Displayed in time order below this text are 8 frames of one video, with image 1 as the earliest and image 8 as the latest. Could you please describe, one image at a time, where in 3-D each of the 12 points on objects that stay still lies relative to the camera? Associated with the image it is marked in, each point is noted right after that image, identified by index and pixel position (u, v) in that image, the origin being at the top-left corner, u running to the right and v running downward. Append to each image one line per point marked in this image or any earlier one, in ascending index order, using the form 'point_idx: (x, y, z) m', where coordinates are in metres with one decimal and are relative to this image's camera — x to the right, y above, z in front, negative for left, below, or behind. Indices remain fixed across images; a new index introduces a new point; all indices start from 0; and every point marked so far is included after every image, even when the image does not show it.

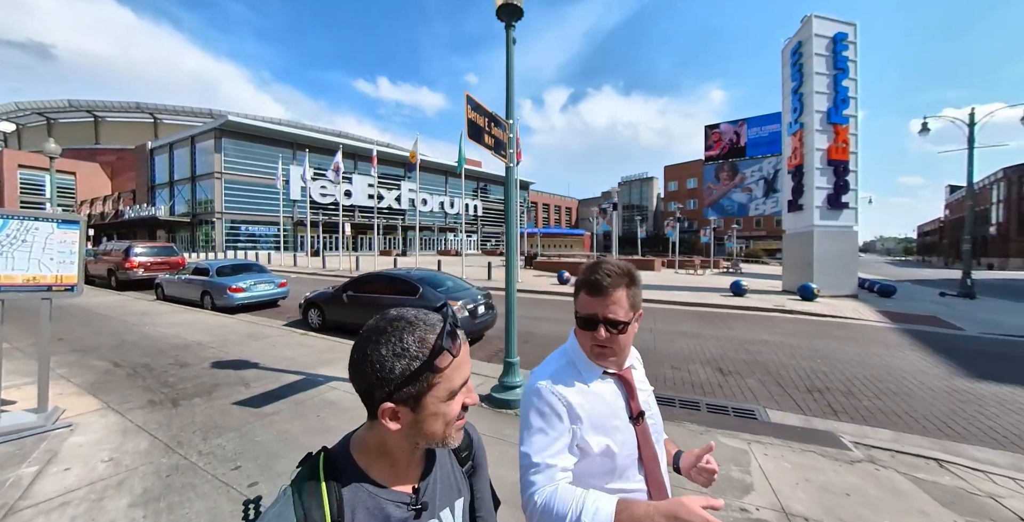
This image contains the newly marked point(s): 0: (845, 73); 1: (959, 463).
0: (+14.3, +7.8, +16.0) m
1: (+4.4, -2.0, +3.7) m
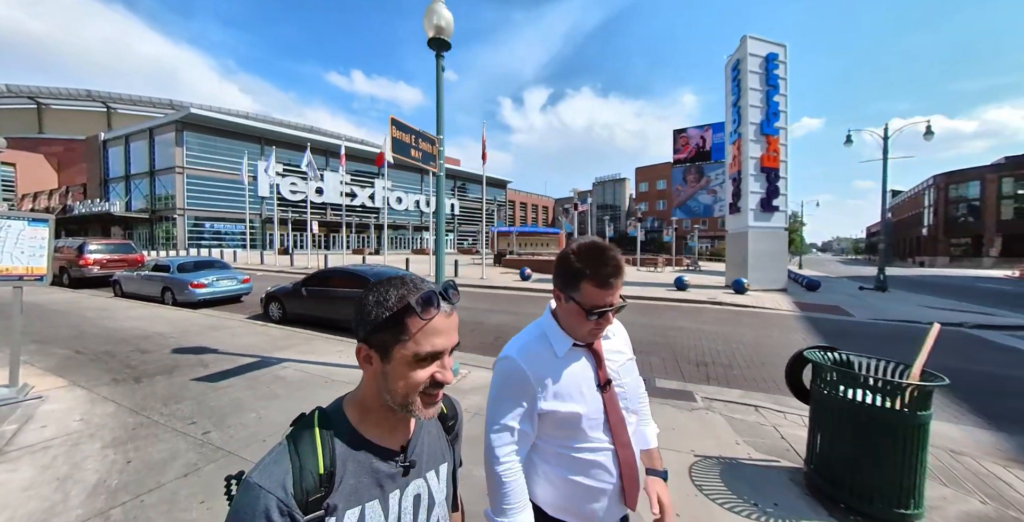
0: (+12.5, +8.0, +17.7) m
1: (+3.3, -1.9, +4.8) m
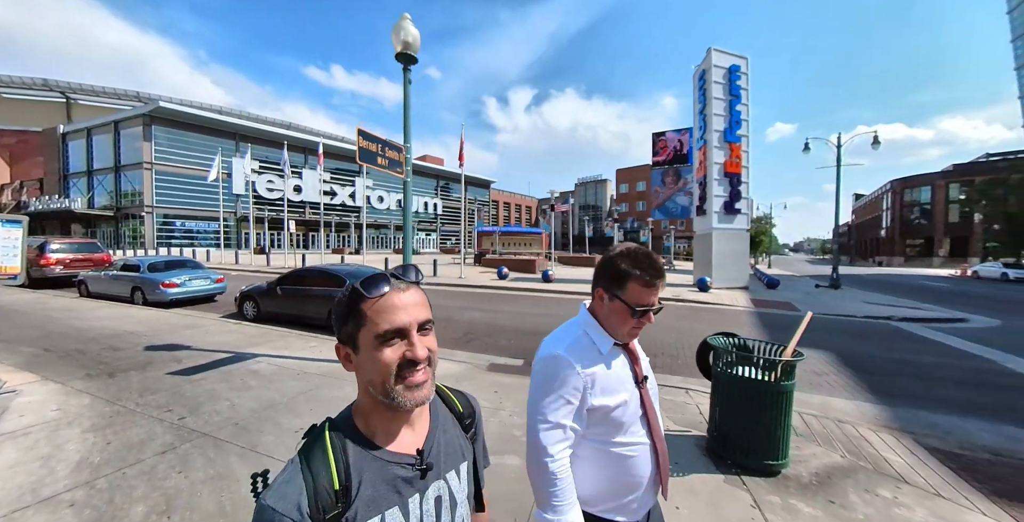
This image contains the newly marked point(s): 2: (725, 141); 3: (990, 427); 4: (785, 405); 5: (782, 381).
0: (+11.3, +8.0, +18.7) m
1: (+2.7, -1.9, +5.4) m
2: (+10.8, +6.0, +18.9) m
3: (+5.0, -1.7, +4.0) m
4: (+2.3, -1.2, +3.1) m
5: (+2.3, -1.0, +3.1) m
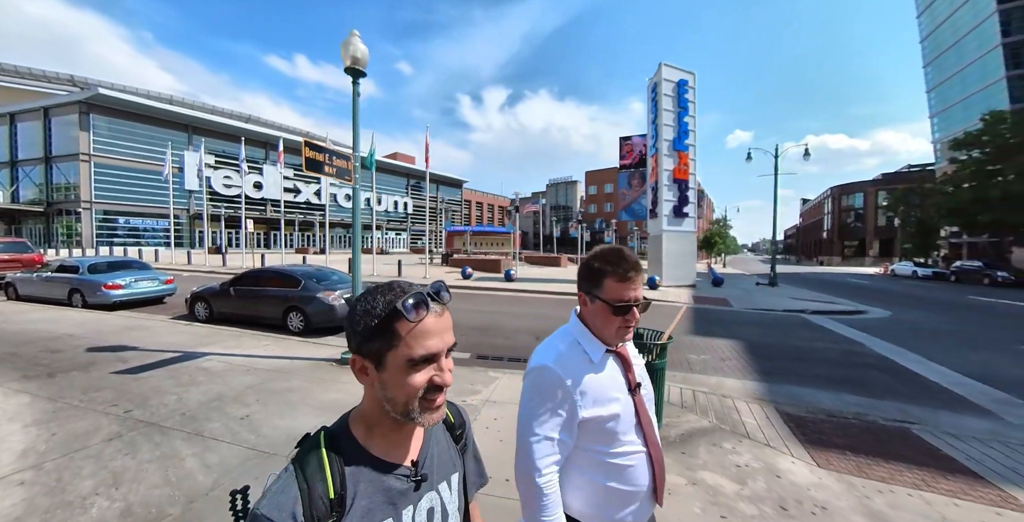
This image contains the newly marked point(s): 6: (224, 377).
0: (+9.3, +8.0, +20.1) m
1: (+1.8, -1.9, +6.1) m
2: (+8.8, +6.0, +20.2) m
3: (+4.2, -1.7, +4.9) m
4: (+1.5, -1.2, +3.8) m
5: (+1.5, -1.0, +3.8) m
6: (-4.6, -1.8, +5.9) m
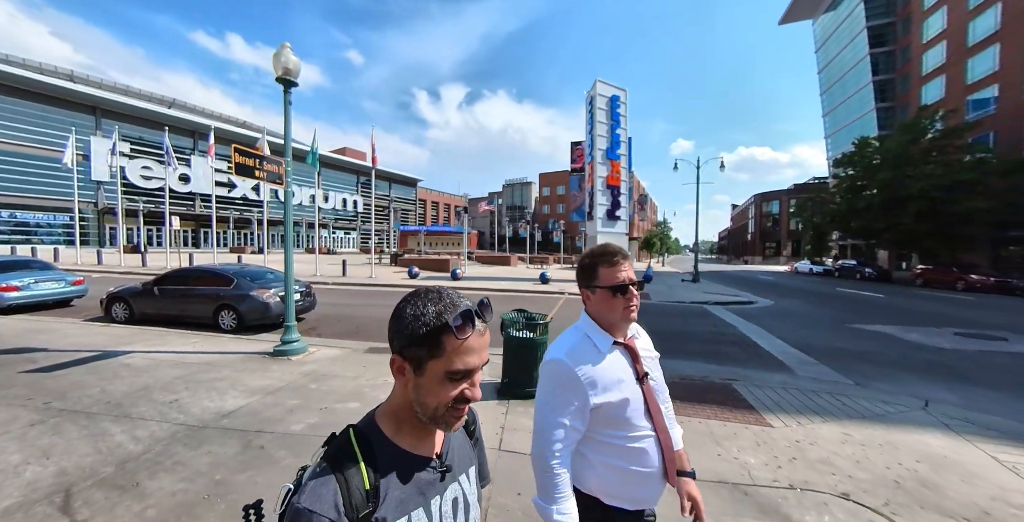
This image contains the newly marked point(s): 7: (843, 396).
0: (+6.2, +8.0, +21.8) m
1: (+0.4, -1.8, +7.0) m
2: (+5.6, +6.1, +21.9) m
3: (+2.9, -1.7, +6.1) m
4: (+0.4, -1.2, +4.7) m
5: (+0.4, -1.0, +4.7) m
6: (-5.9, -1.8, +6.1) m
7: (+3.7, -1.5, +4.1) m
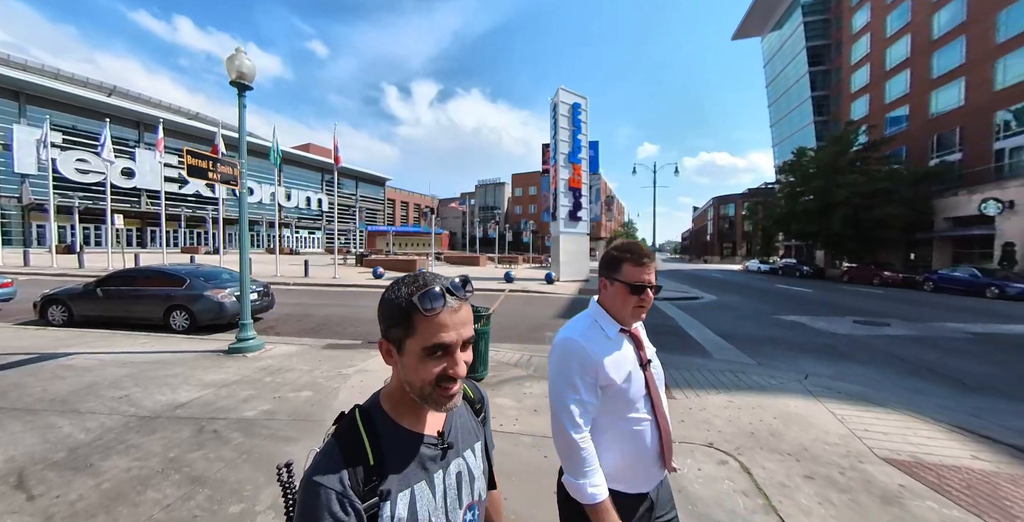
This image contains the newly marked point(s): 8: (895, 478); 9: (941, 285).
0: (+4.1, +8.1, +22.6) m
1: (-0.5, -1.8, +7.5) m
2: (+3.5, +6.1, +22.7) m
3: (+2.1, -1.6, +6.7) m
4: (-0.3, -1.1, +5.2) m
5: (-0.3, -0.9, +5.1) m
6: (-6.7, -1.8, +6.0) m
7: (+3.0, -1.5, +4.8) m
8: (+2.4, -1.4, +2.4) m
9: (+18.5, -1.0, +16.2) m
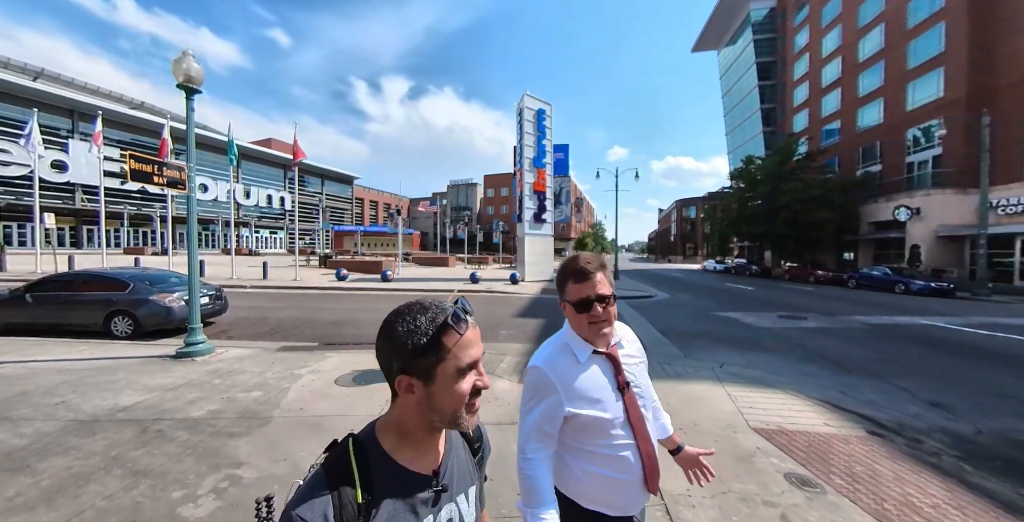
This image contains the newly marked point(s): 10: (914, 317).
0: (+1.9, +8.0, +23.2) m
1: (-1.4, -1.8, +7.7) m
2: (+1.4, +6.0, +23.2) m
3: (+1.2, -1.7, +7.2) m
4: (-1.1, -1.2, +5.5) m
5: (-1.1, -1.0, +5.4) m
6: (-7.5, -1.8, +5.8) m
7: (+2.2, -1.5, +5.4) m
8: (+1.9, -1.4, +2.9) m
9: (+16.8, -1.0, +17.9) m
10: (+9.2, -1.3, +8.6) m
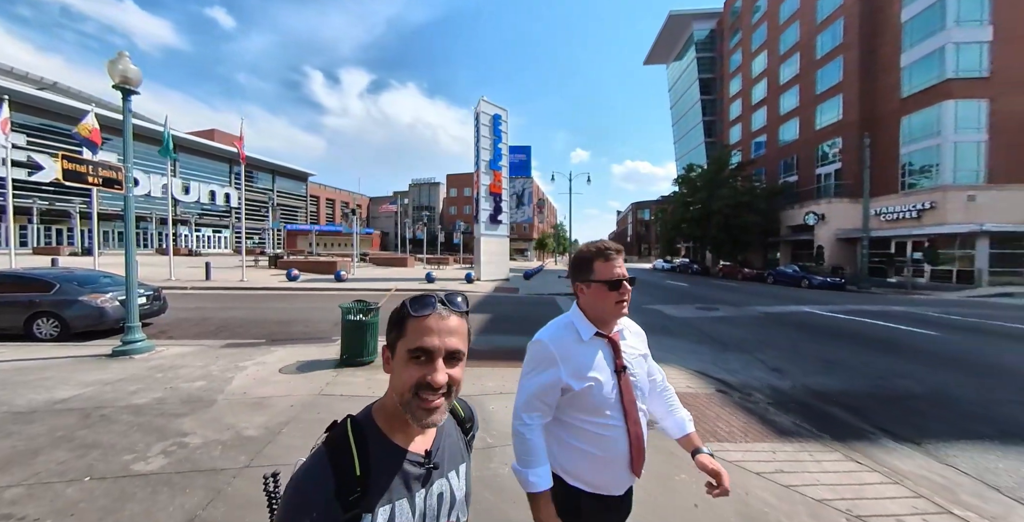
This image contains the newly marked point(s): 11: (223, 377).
0: (-0.9, +8.0, +23.9) m
1: (-2.7, -1.8, +8.1) m
2: (-1.4, +6.0, +23.8) m
3: (0.0, -1.6, +7.8) m
4: (-2.1, -1.1, +5.9) m
5: (-2.1, -0.9, +5.9) m
6: (-8.5, -1.8, +5.6) m
7: (+1.2, -1.4, +6.2) m
8: (+1.1, -1.3, +3.6) m
9: (+14.5, -1.0, +20.1) m
10: (+7.8, -1.2, +10.0) m
11: (-4.0, -1.6, +5.1) m
